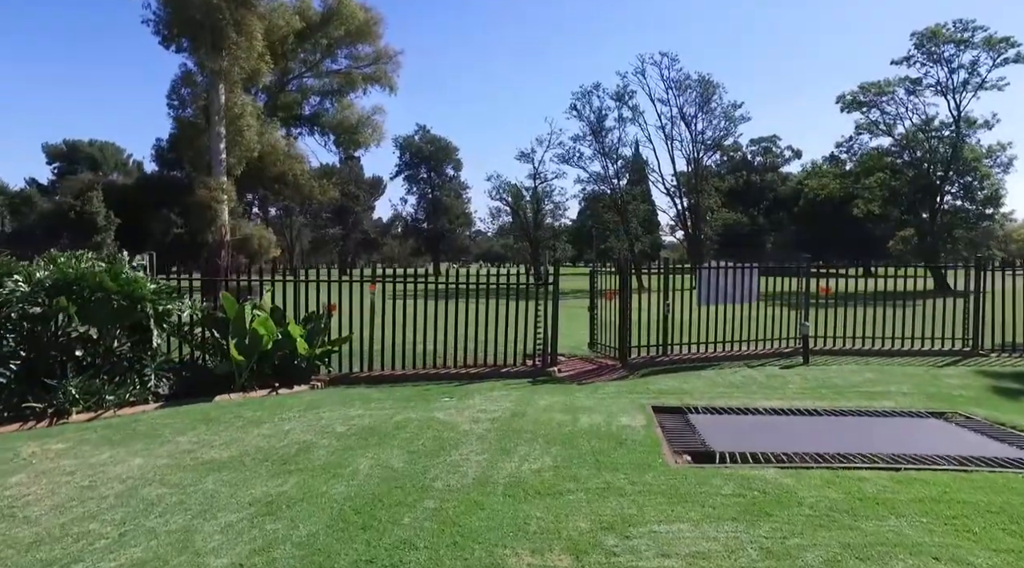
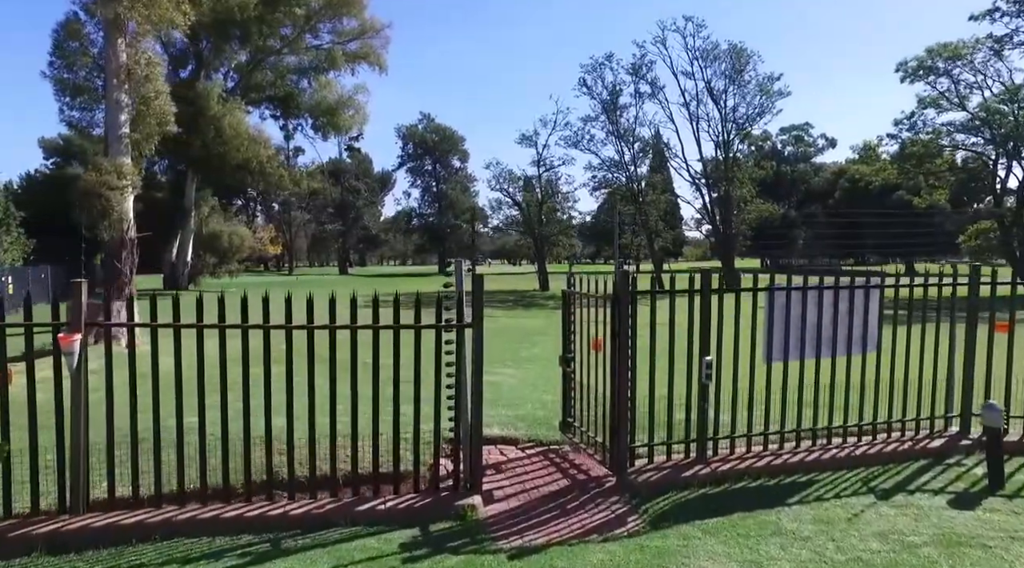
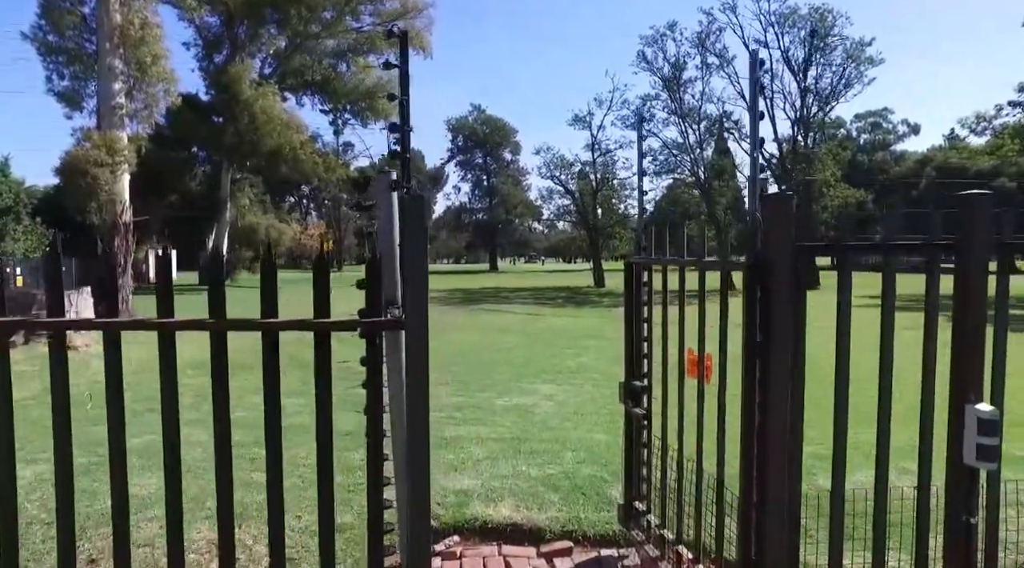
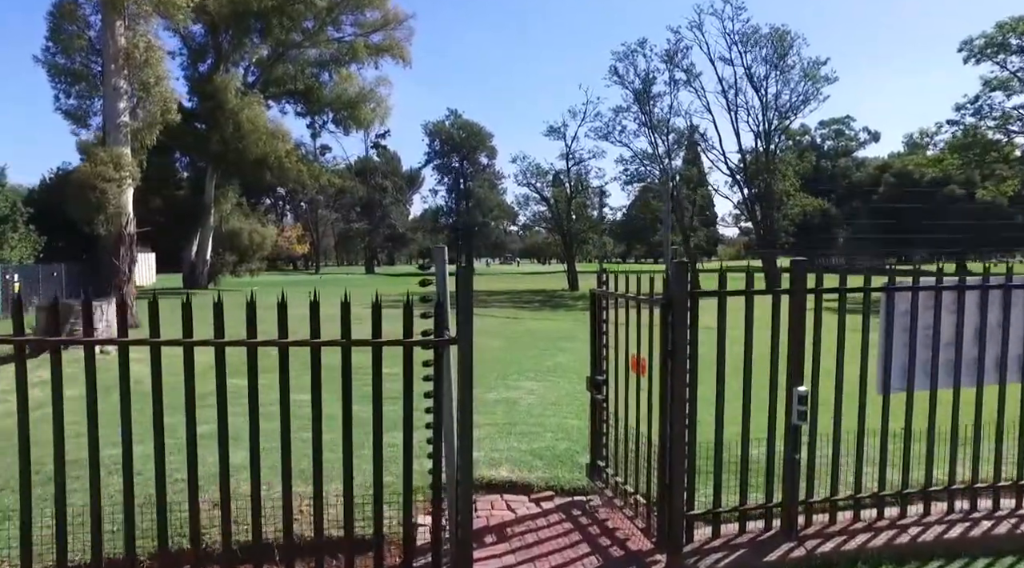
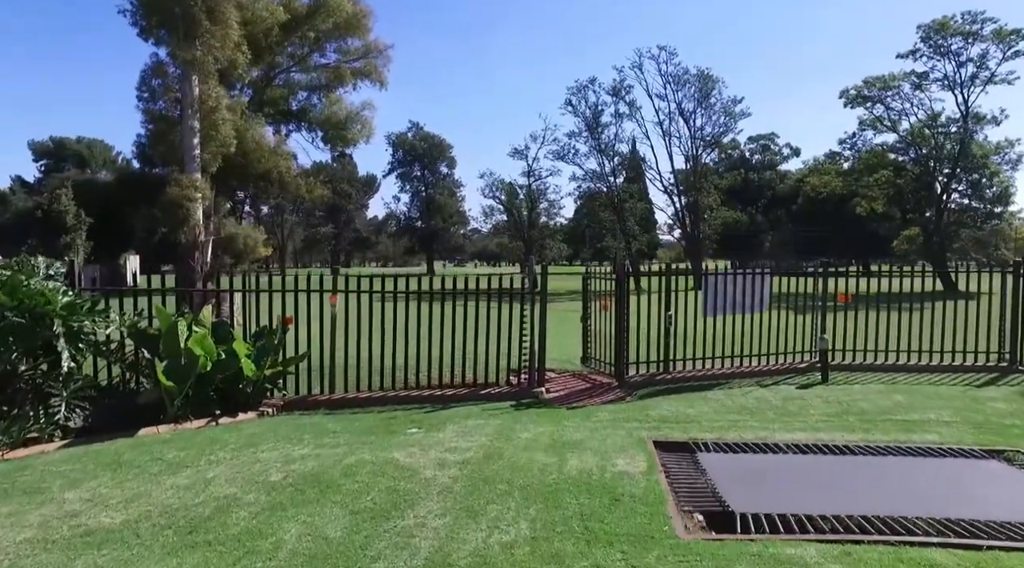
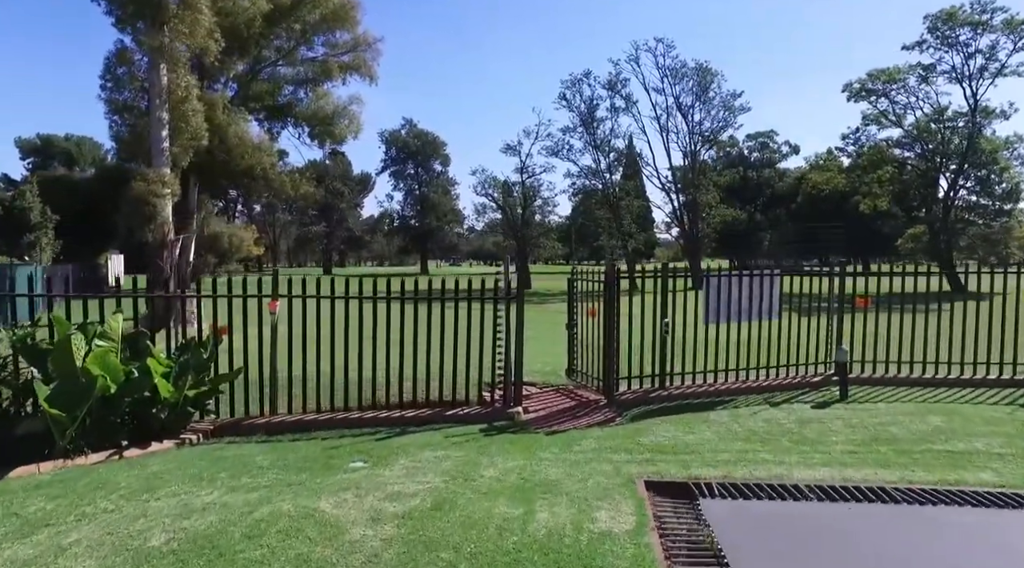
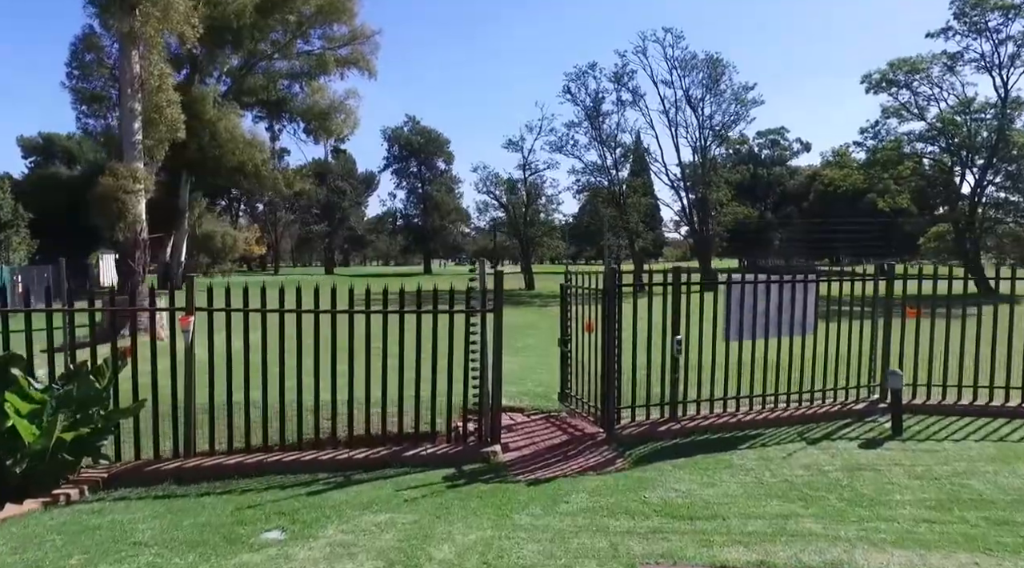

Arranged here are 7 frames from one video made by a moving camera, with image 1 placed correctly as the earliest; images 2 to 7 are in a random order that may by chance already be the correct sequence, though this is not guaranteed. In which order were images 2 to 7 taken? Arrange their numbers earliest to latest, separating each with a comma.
5, 6, 7, 2, 4, 3
